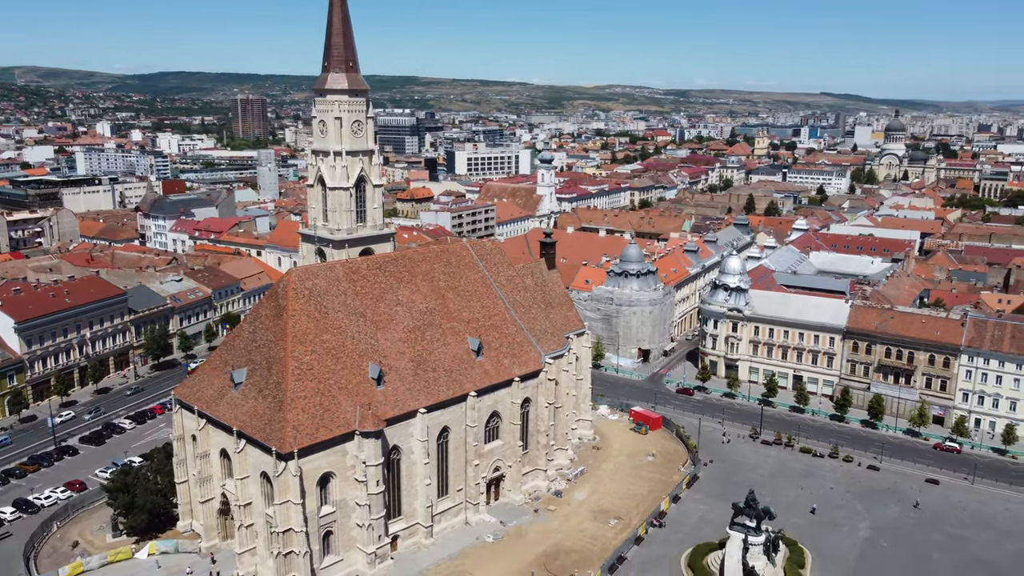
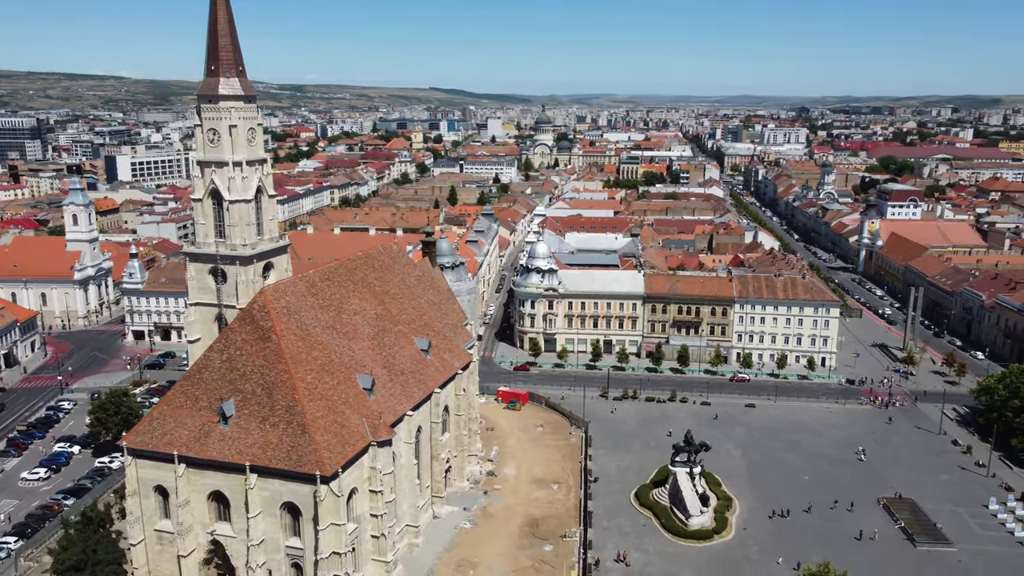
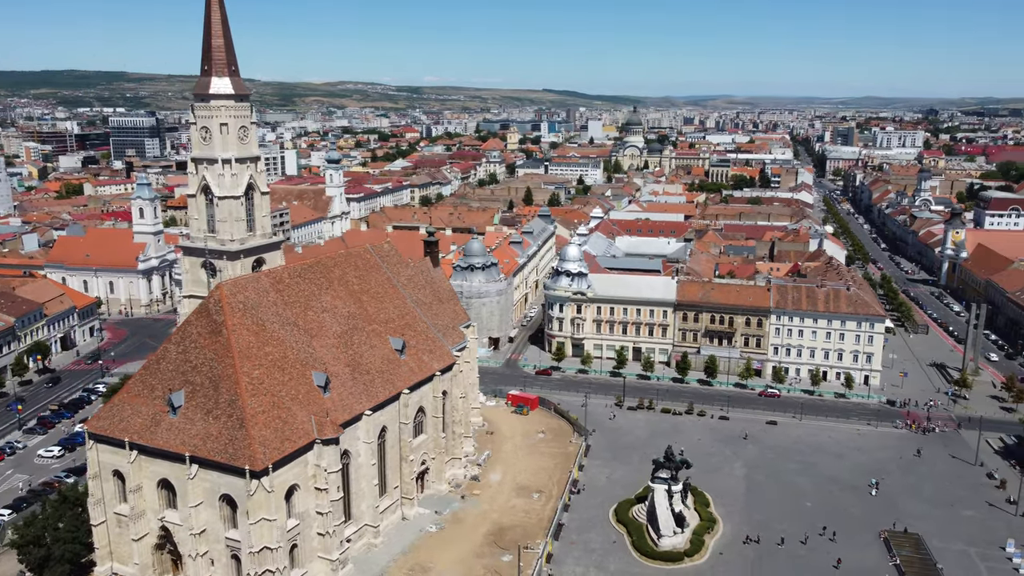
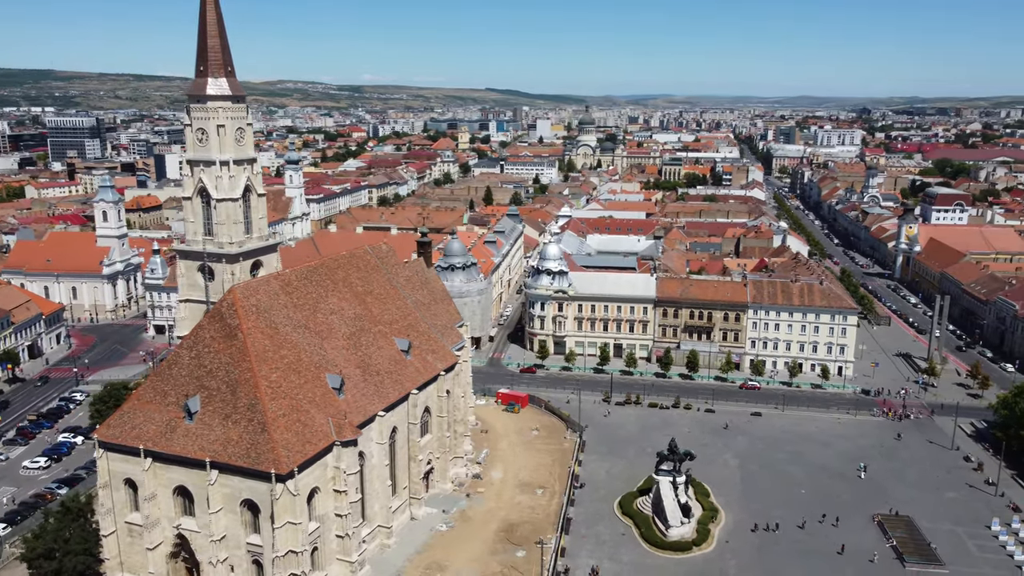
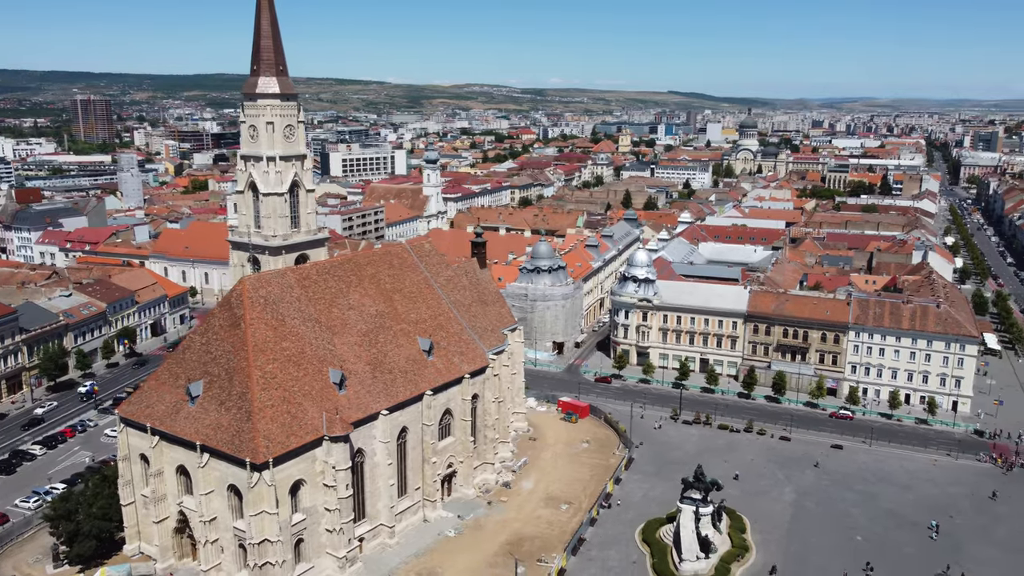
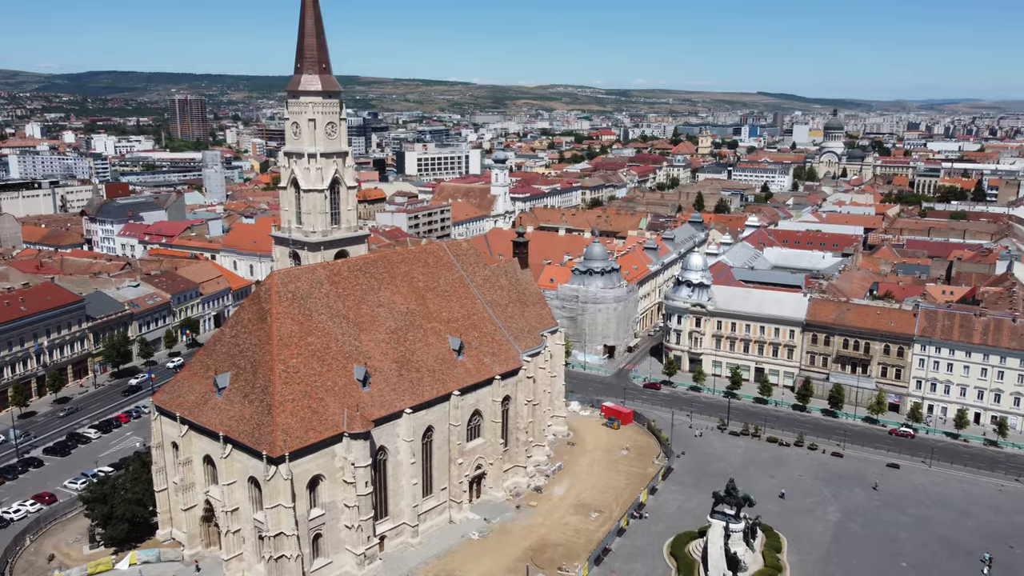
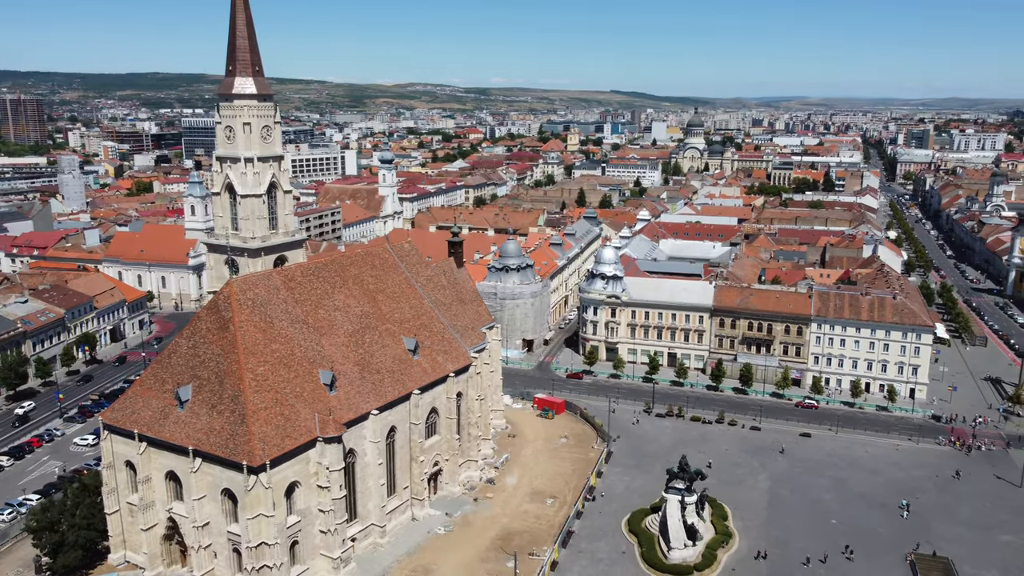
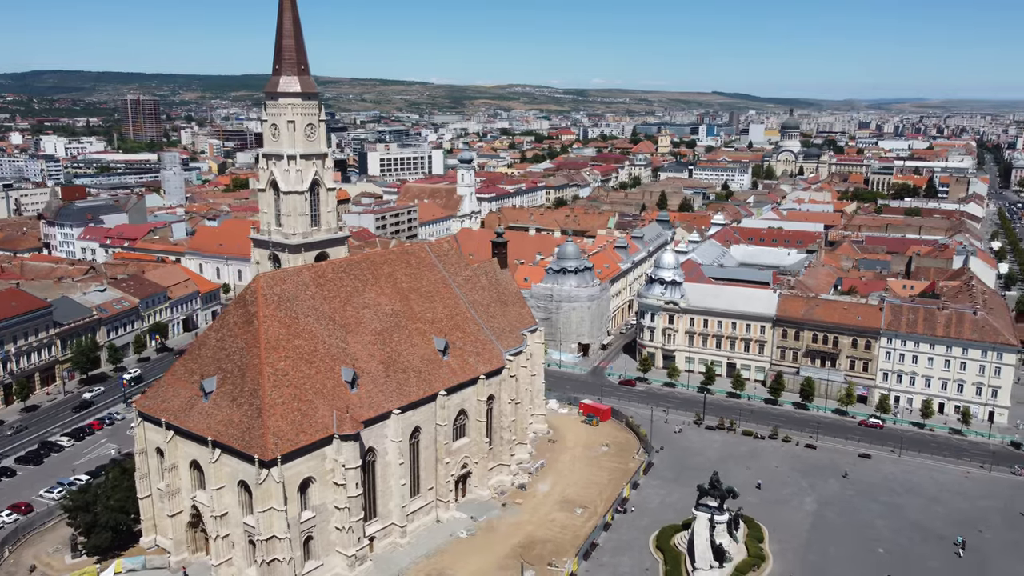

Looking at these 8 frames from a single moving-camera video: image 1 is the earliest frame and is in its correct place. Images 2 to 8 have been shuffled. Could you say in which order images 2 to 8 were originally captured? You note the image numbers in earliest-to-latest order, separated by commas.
6, 8, 5, 7, 3, 4, 2
